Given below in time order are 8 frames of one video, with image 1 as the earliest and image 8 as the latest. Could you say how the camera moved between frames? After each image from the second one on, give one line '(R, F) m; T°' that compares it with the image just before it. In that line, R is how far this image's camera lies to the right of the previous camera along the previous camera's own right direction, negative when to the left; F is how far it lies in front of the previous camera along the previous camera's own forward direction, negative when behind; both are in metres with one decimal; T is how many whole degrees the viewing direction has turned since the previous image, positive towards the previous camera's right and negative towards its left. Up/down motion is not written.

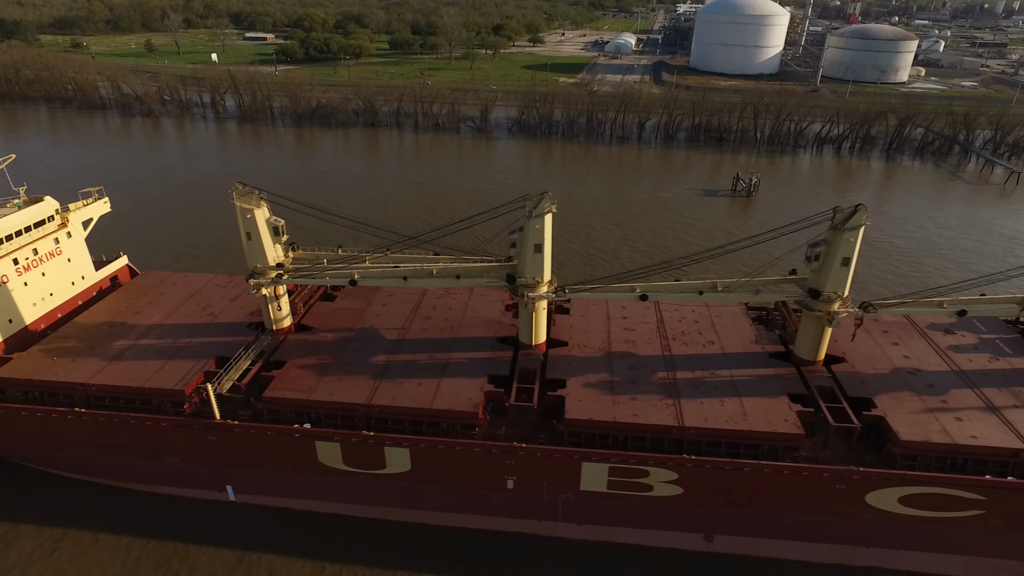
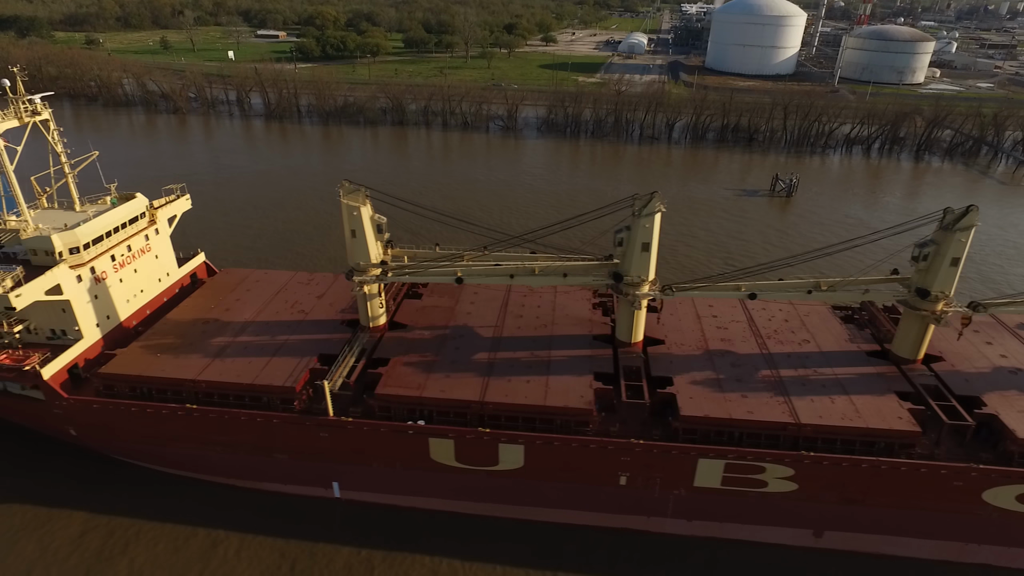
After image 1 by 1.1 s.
(-2.1, -0.1) m; 0°
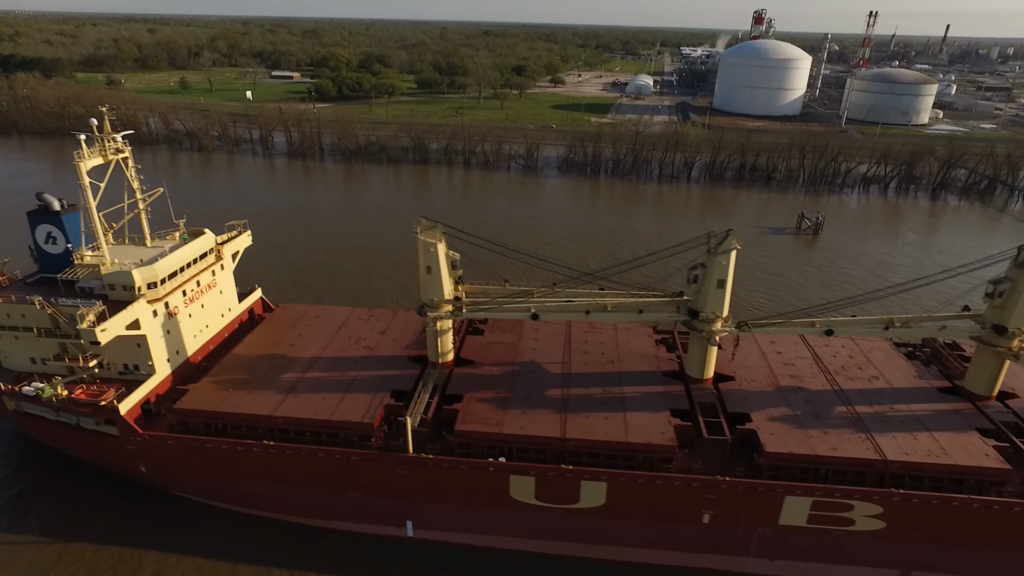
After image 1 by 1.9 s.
(-1.5, -0.1) m; 0°
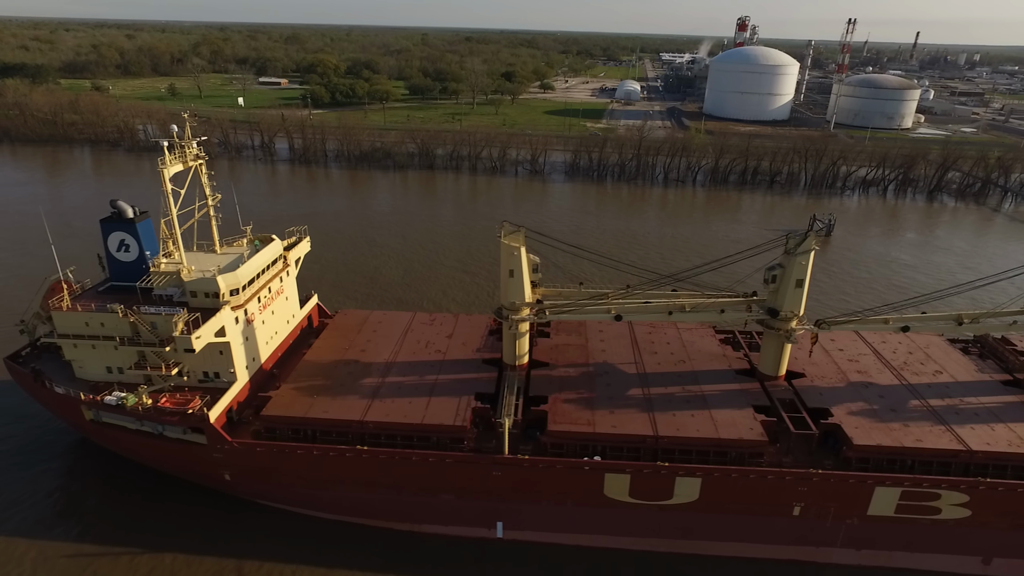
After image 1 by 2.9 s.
(-2.2, -0.2) m; +2°
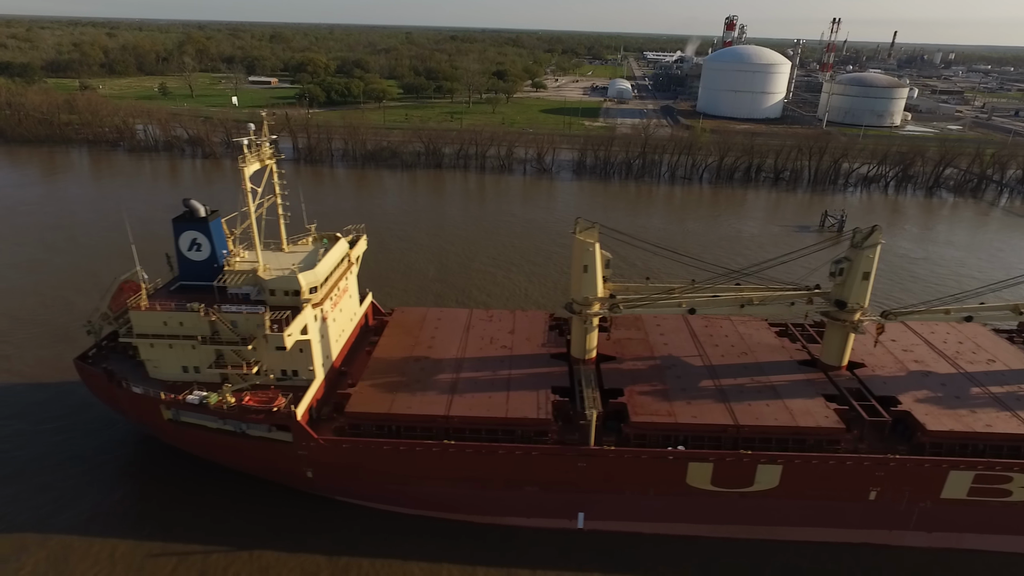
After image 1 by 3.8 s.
(-2.0, -0.2) m; +2°
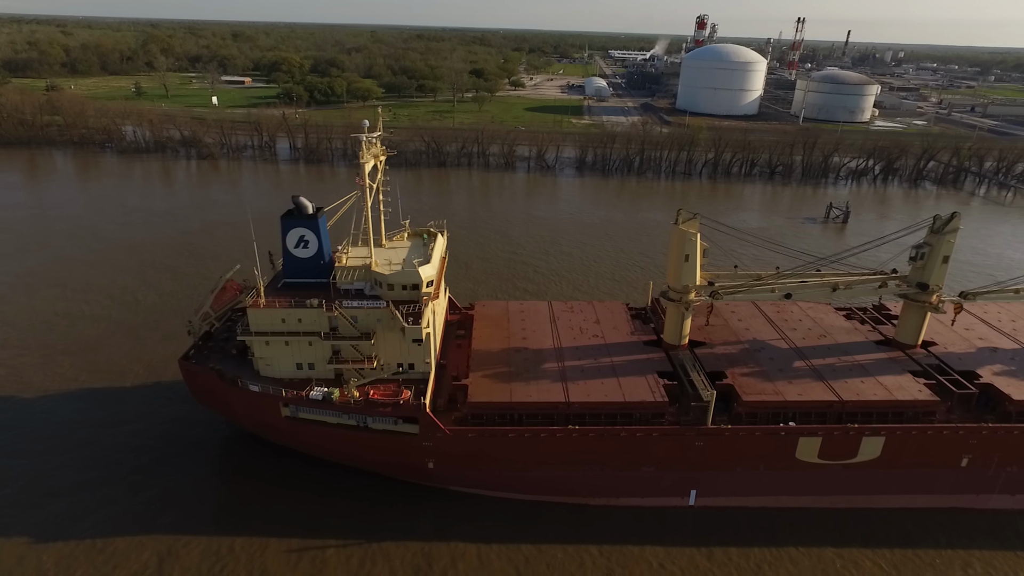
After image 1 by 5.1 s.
(-3.1, -0.3) m; +3°
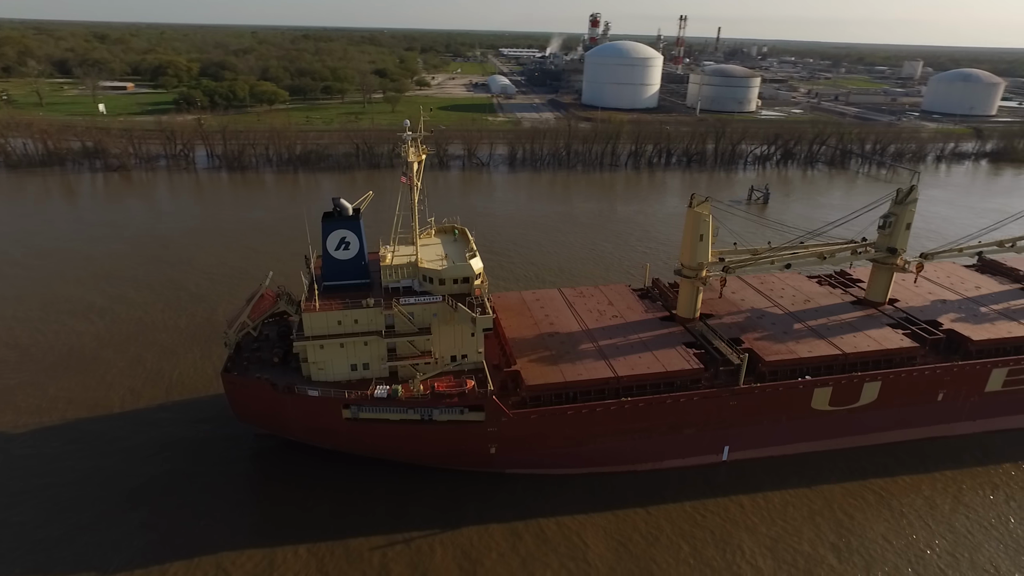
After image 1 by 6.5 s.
(-3.2, -0.4) m; +9°
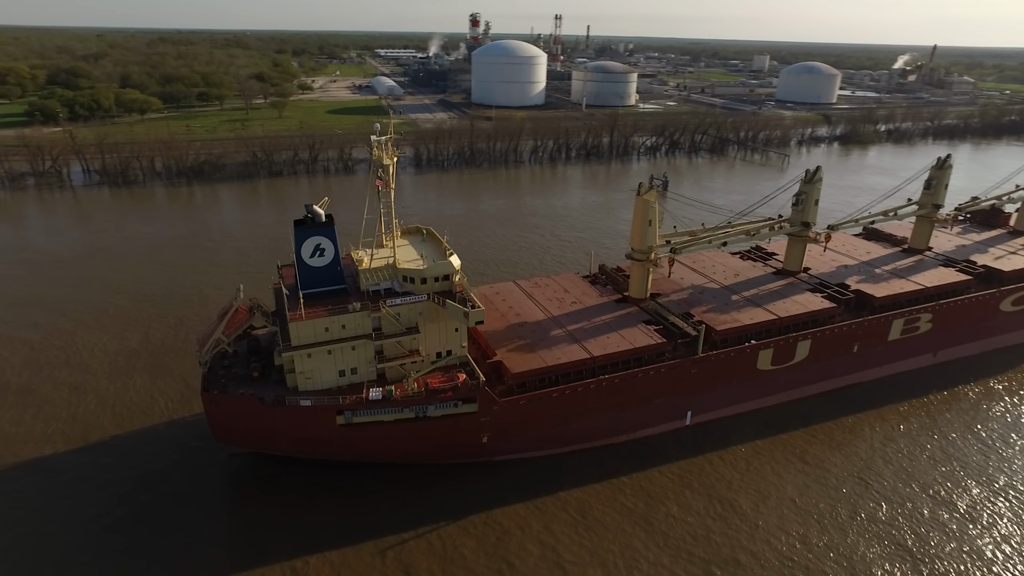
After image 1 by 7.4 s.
(-2.0, -0.4) m; +10°
